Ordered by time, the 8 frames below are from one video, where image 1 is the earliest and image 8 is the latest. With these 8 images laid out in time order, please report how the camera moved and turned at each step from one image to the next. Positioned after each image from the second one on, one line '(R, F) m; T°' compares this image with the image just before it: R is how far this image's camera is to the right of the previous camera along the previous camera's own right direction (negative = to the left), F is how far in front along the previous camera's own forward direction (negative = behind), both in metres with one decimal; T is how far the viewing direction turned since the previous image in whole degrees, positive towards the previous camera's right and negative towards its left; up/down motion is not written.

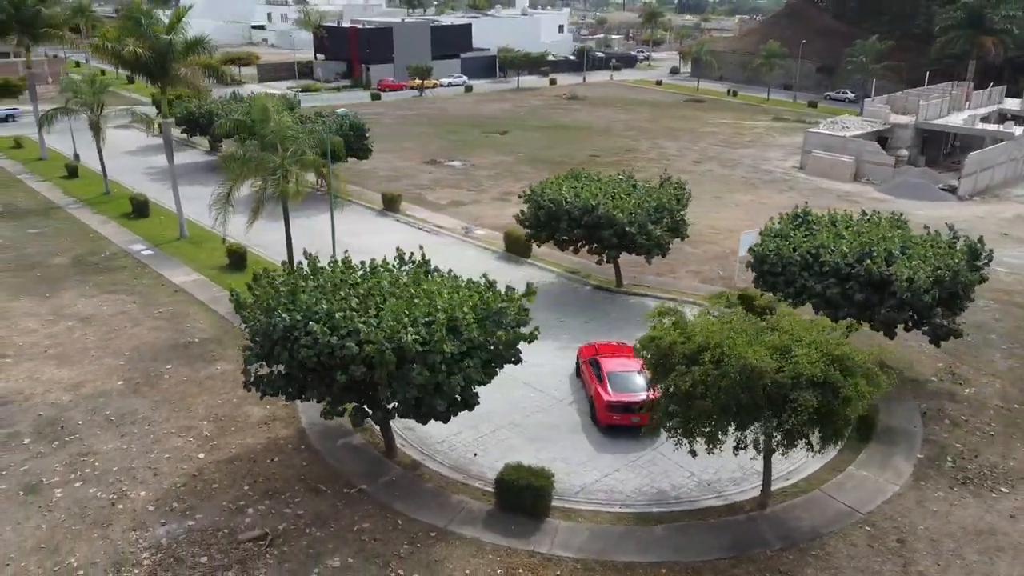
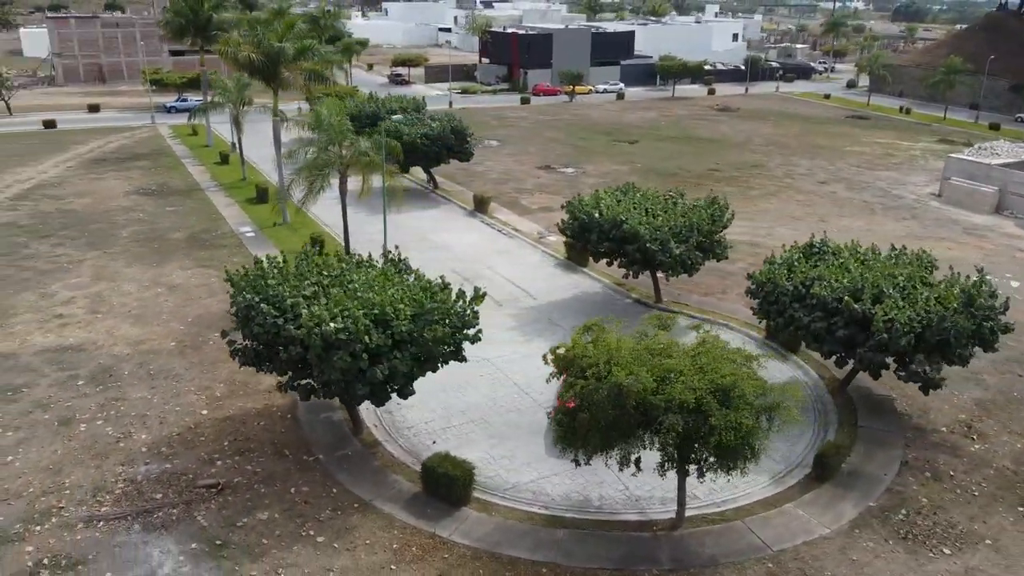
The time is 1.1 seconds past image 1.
(+3.9, -0.5) m; -13°
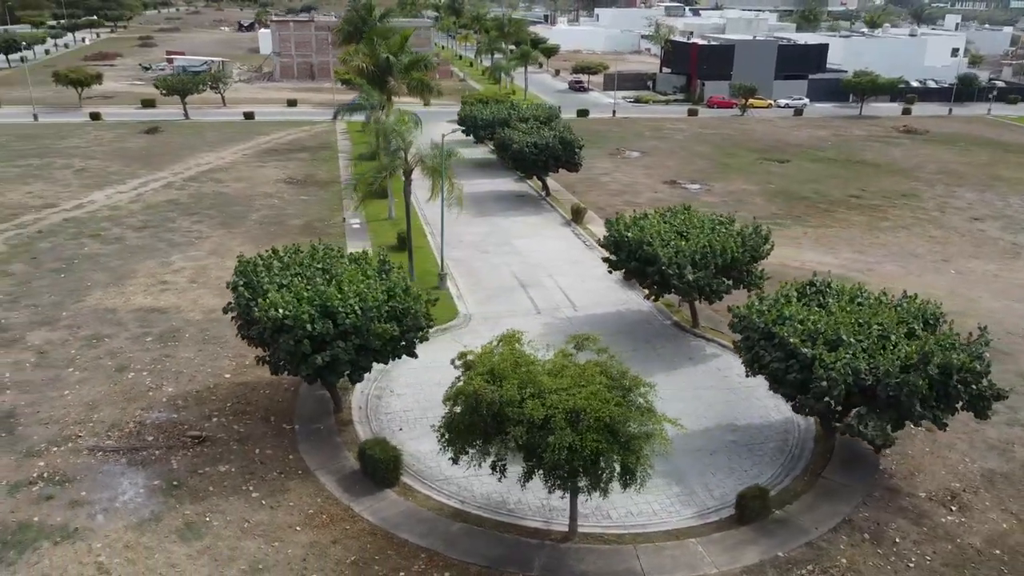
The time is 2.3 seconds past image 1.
(+4.7, -0.4) m; -15°
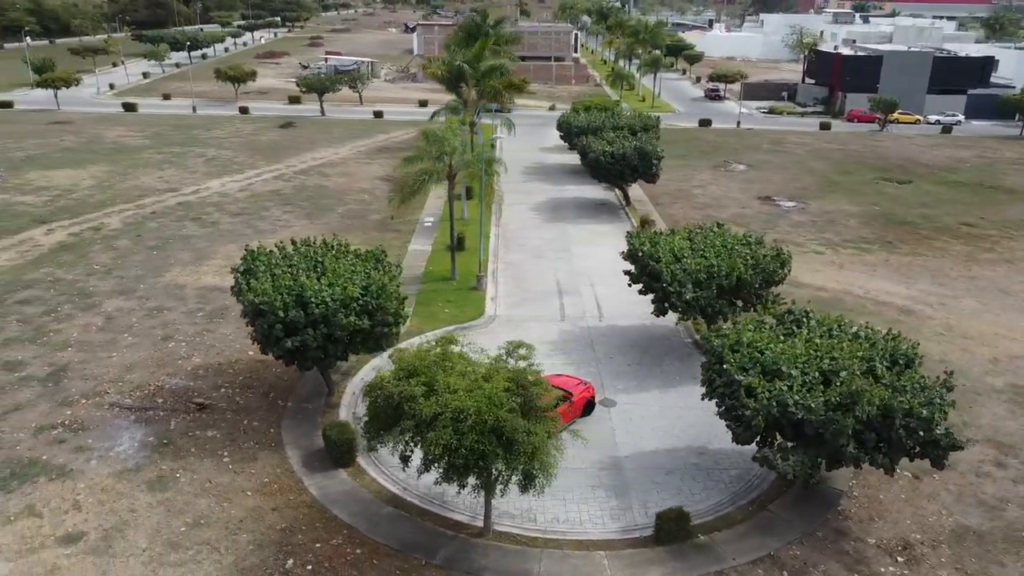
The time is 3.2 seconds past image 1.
(+3.8, -0.3) m; -11°
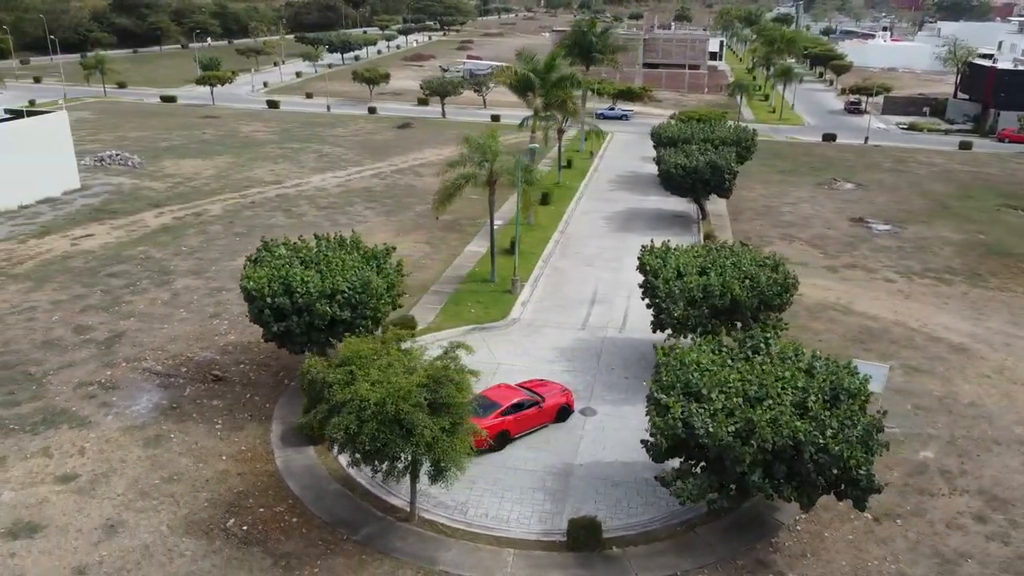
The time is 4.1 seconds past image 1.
(+3.9, -0.4) m; -11°
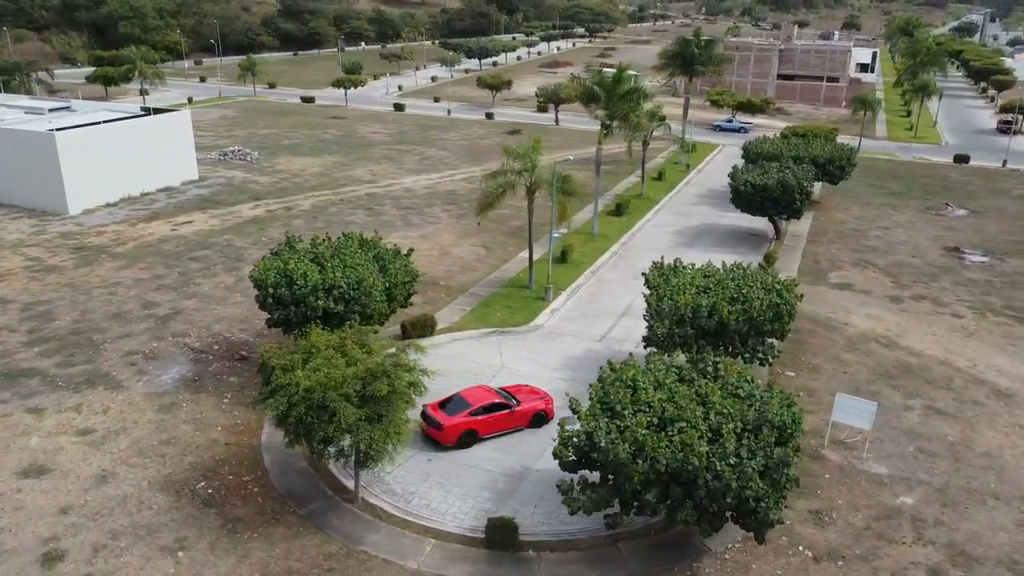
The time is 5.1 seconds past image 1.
(+3.9, -0.4) m; -11°
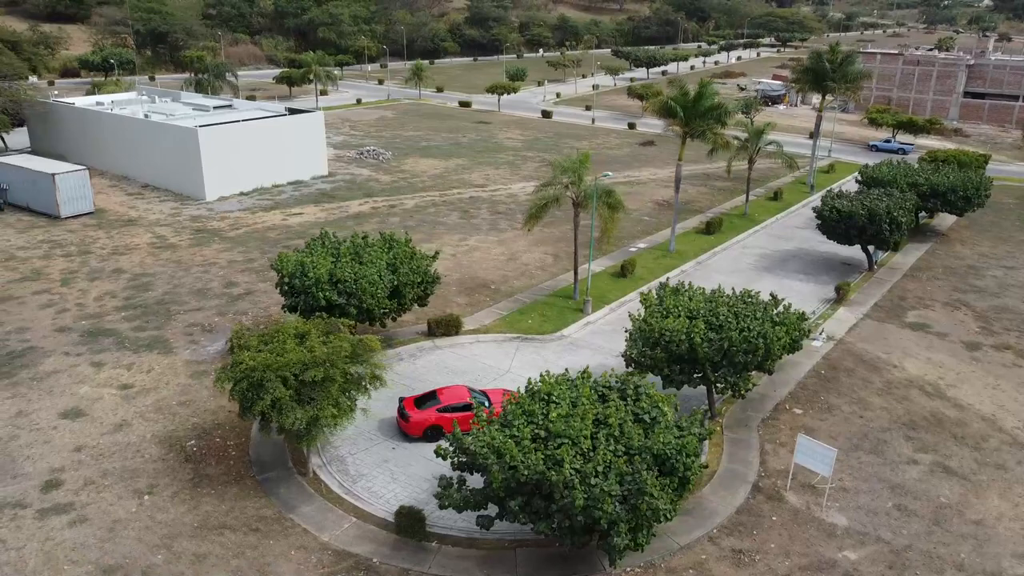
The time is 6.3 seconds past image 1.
(+5.1, -0.2) m; -14°
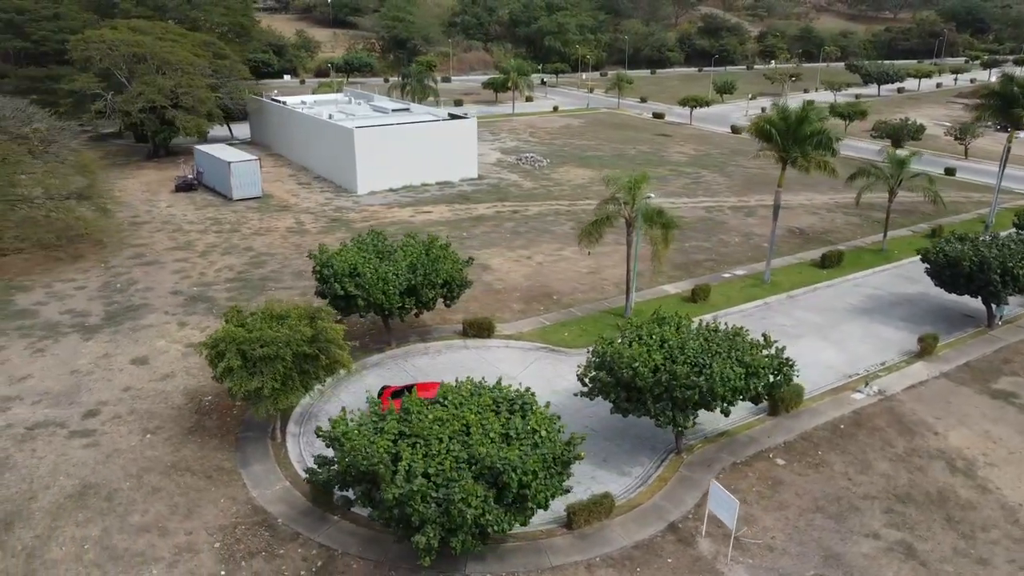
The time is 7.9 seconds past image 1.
(+6.8, +0.2) m; -18°
